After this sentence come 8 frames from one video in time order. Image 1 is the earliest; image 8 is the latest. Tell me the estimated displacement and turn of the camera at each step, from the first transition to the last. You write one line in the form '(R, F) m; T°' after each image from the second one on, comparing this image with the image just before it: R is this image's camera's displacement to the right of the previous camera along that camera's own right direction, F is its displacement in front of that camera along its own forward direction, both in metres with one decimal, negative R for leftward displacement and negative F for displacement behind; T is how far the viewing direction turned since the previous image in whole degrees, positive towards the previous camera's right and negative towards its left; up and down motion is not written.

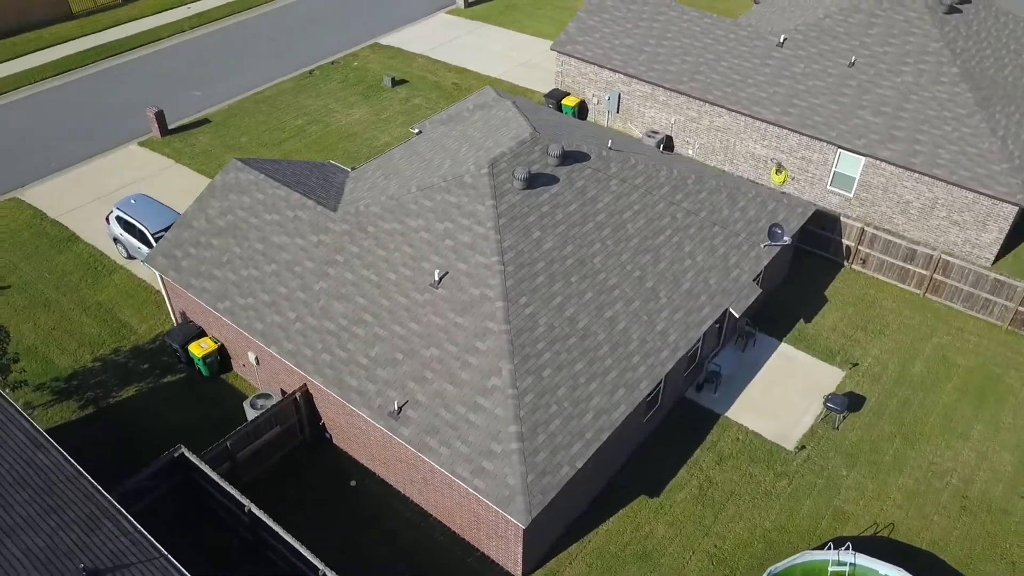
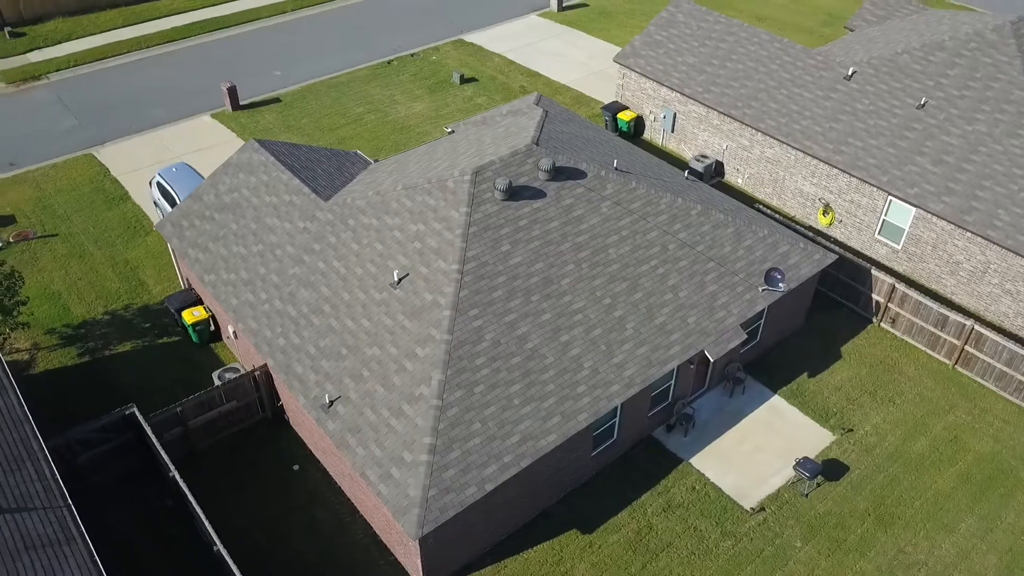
(+3.3, +0.6) m; -9°
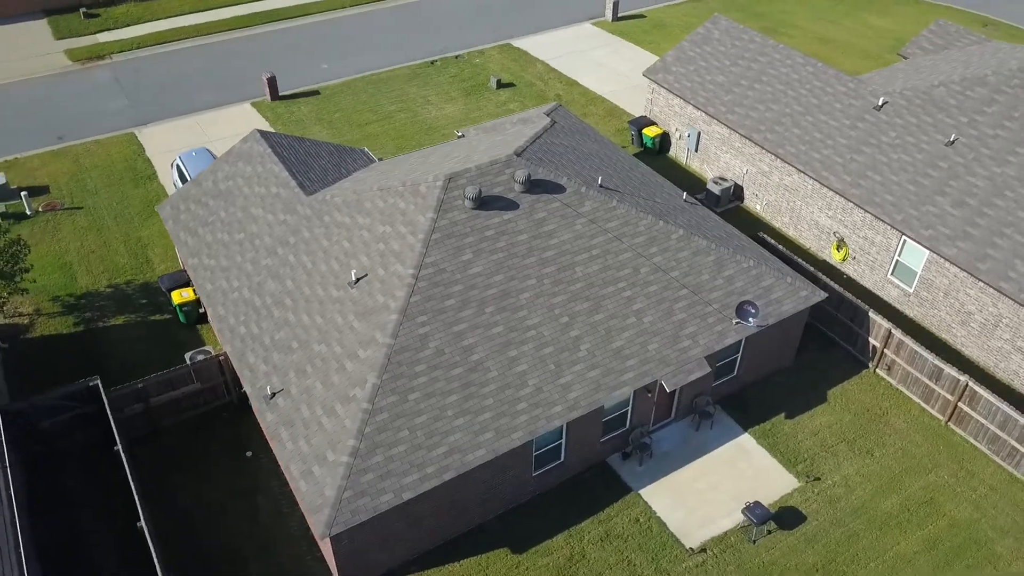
(+2.6, +0.3) m; -6°
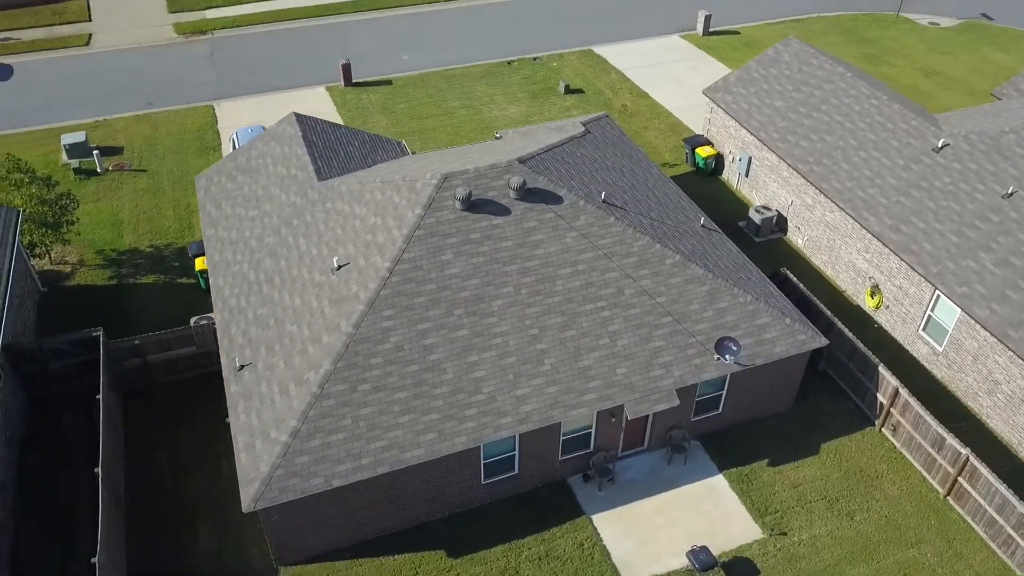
(+2.9, +0.3) m; -8°
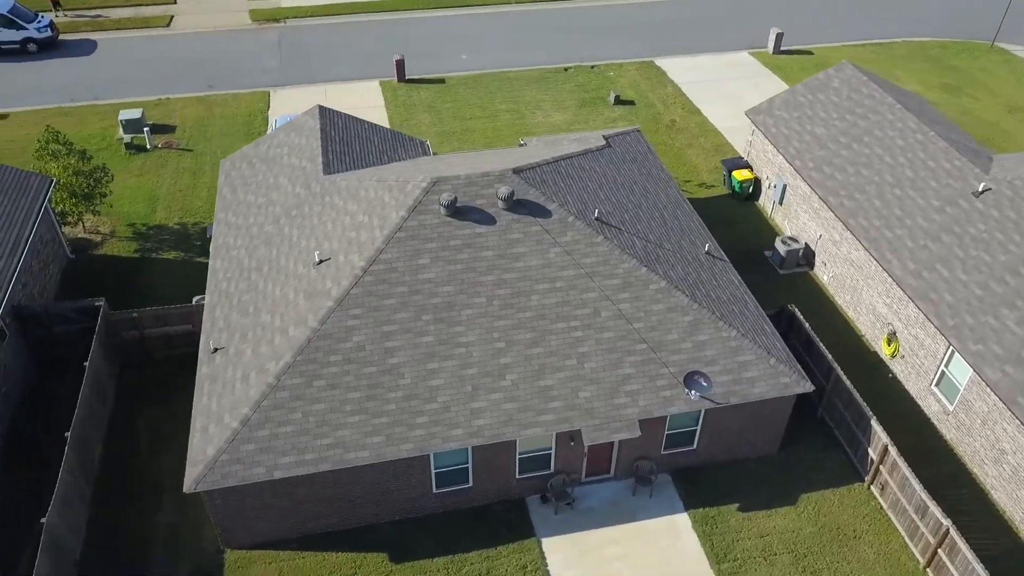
(+2.4, +0.4) m; -7°
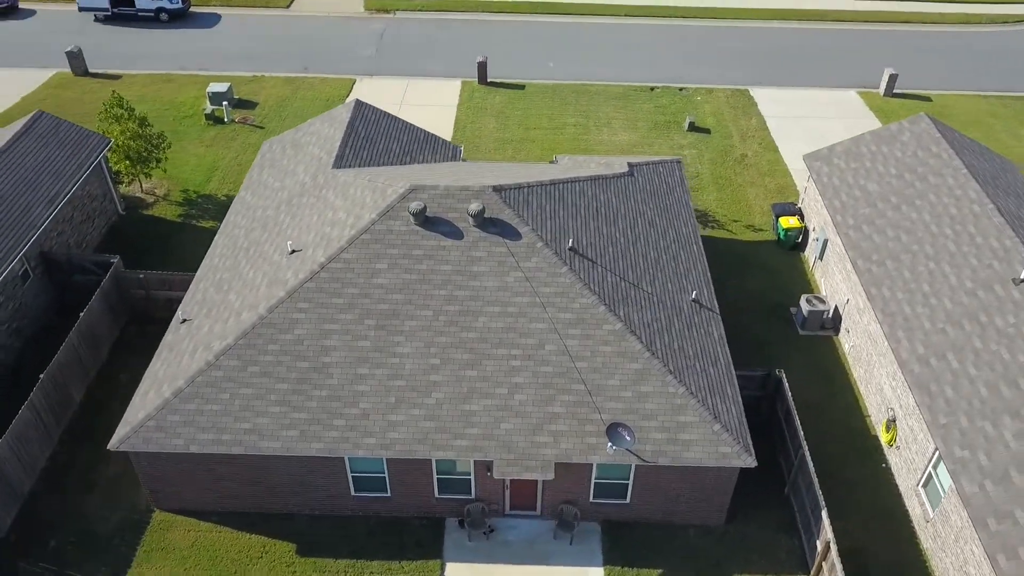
(+3.8, +0.7) m; -10°
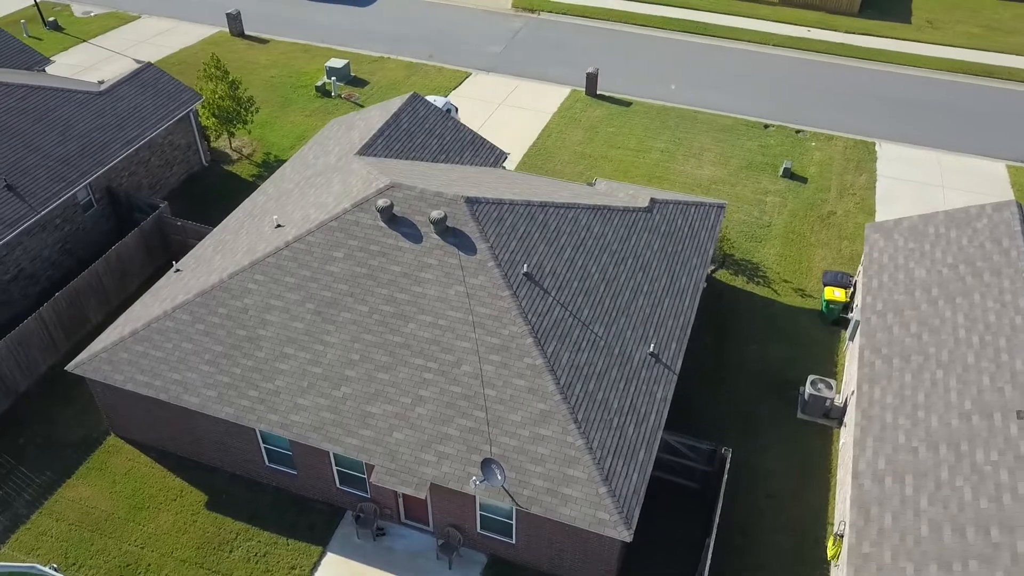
(+4.9, +0.9) m; -14°
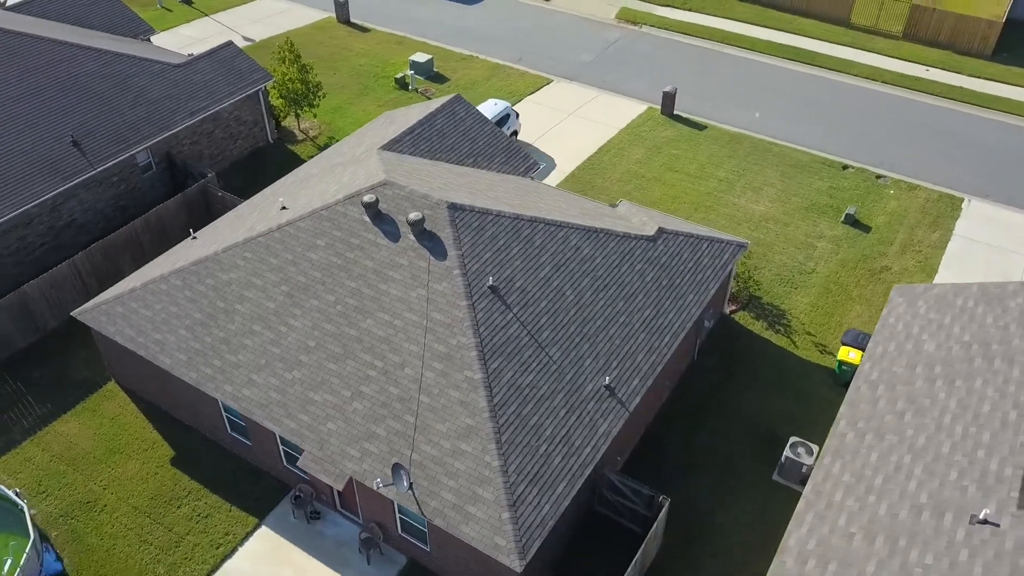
(+3.4, +0.4) m; -10°
